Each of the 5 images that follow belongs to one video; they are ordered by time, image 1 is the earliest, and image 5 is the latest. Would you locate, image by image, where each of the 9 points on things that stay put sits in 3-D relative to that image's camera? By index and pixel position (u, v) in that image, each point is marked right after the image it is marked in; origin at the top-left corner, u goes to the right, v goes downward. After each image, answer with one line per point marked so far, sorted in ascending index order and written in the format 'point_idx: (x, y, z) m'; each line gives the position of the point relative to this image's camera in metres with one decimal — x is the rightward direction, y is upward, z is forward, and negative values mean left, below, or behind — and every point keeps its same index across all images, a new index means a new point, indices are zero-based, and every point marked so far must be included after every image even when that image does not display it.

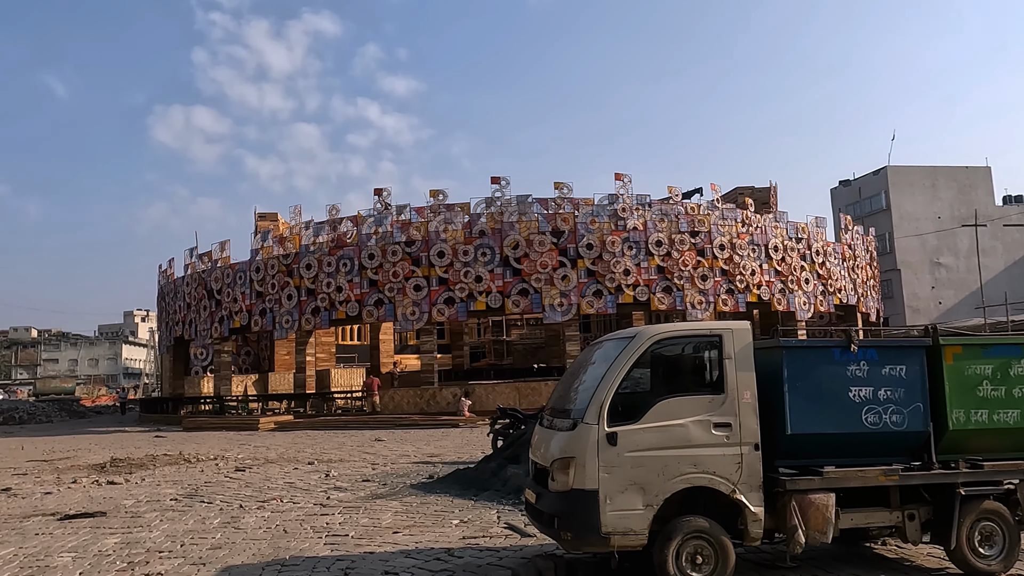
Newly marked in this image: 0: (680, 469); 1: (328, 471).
0: (+1.1, -1.2, +4.6) m
1: (-2.9, -2.9, +11.5) m
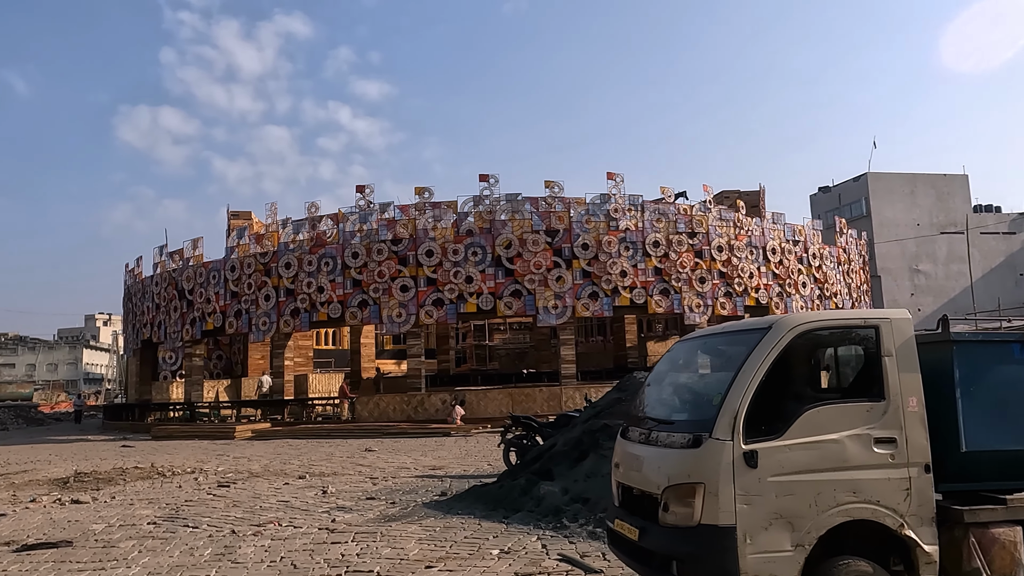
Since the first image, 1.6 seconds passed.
0: (+1.6, -1.1, +3.6) m
1: (-2.7, -2.8, +10.3) m
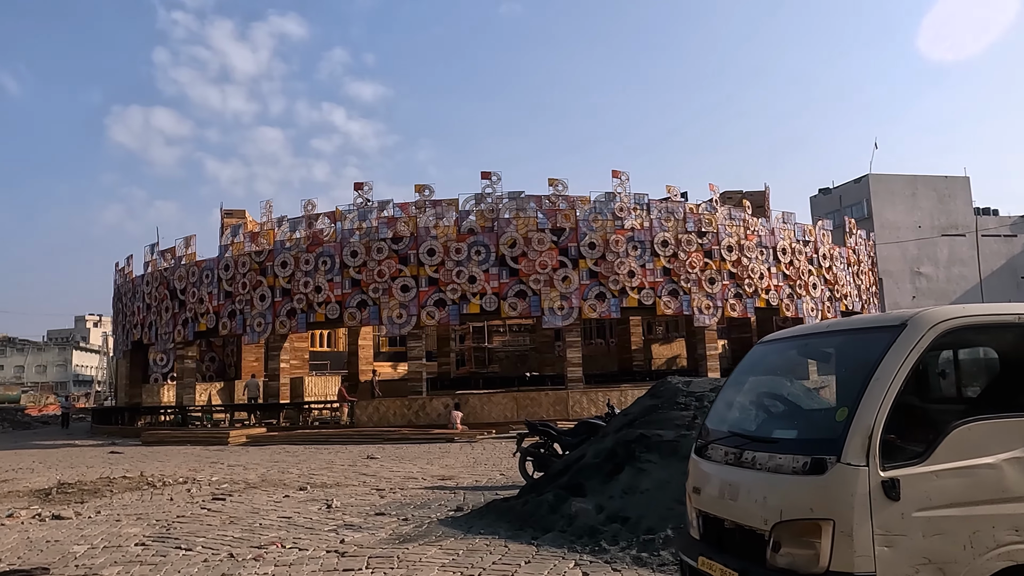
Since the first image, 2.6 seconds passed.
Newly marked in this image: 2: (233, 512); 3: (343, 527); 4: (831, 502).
0: (+2.0, -1.0, +2.9) m
1: (-2.4, -2.8, +9.5) m
2: (-3.4, -2.7, +8.6) m
3: (-1.8, -2.6, +7.7) m
4: (+1.3, -0.9, +2.9) m
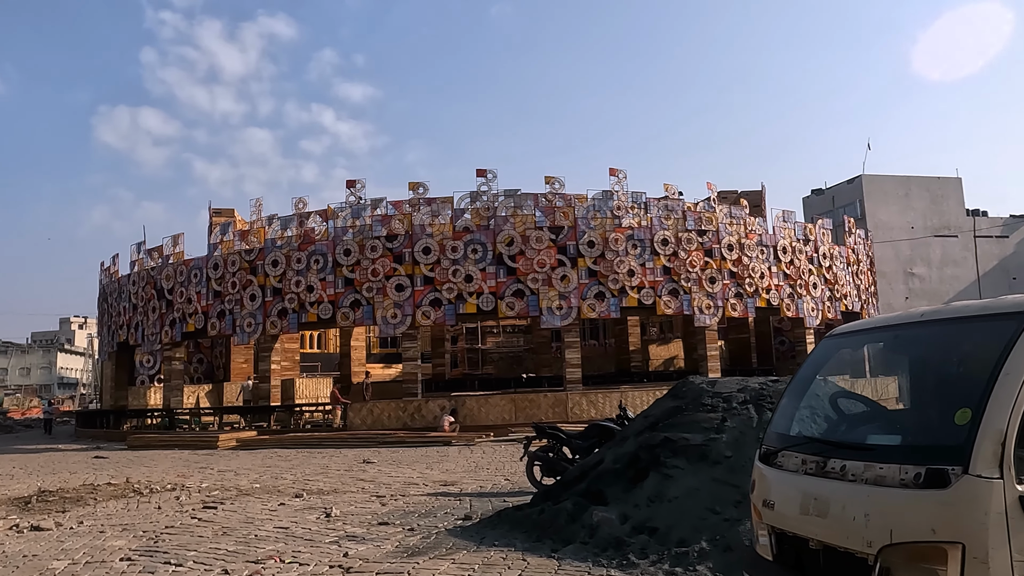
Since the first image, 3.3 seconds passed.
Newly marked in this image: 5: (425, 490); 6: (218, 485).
0: (+2.2, -0.9, +2.4) m
1: (-2.3, -2.8, +9.0) m
2: (-3.3, -2.7, +8.1) m
3: (-1.7, -2.5, +7.2) m
4: (+1.5, -0.8, +2.4) m
5: (-1.3, -3.0, +10.5) m
6: (-4.7, -3.1, +11.4) m
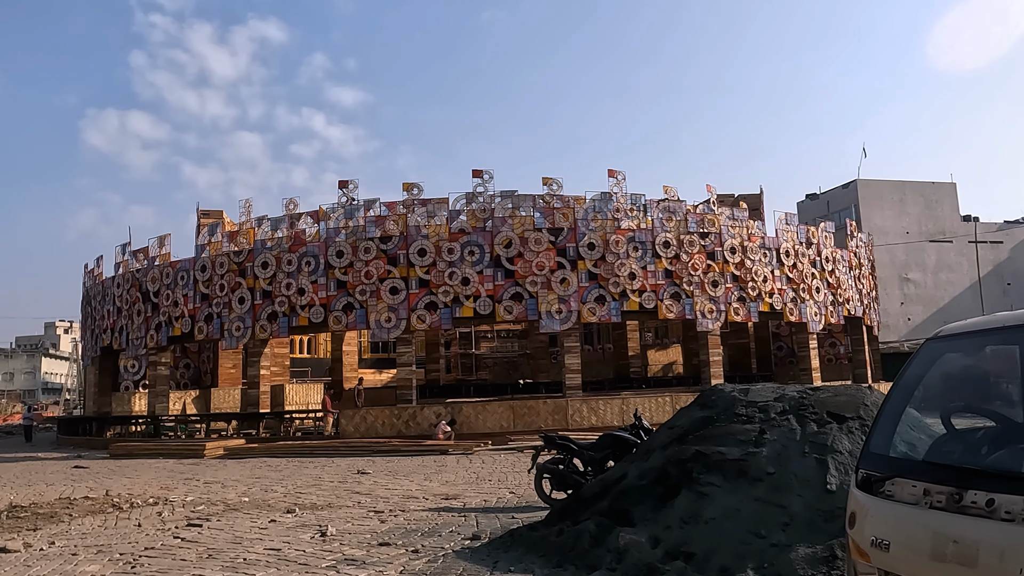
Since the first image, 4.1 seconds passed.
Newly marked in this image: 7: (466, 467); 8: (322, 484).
0: (+2.4, -0.9, +1.8) m
1: (-2.2, -2.7, +8.3) m
2: (-3.1, -2.6, +7.4) m
3: (-1.5, -2.5, +6.5) m
4: (+1.7, -0.7, +1.8) m
5: (-1.2, -3.0, +9.8) m
6: (-4.6, -3.1, +10.6) m
7: (-0.8, -3.4, +13.6) m
8: (-3.2, -3.3, +12.2) m
